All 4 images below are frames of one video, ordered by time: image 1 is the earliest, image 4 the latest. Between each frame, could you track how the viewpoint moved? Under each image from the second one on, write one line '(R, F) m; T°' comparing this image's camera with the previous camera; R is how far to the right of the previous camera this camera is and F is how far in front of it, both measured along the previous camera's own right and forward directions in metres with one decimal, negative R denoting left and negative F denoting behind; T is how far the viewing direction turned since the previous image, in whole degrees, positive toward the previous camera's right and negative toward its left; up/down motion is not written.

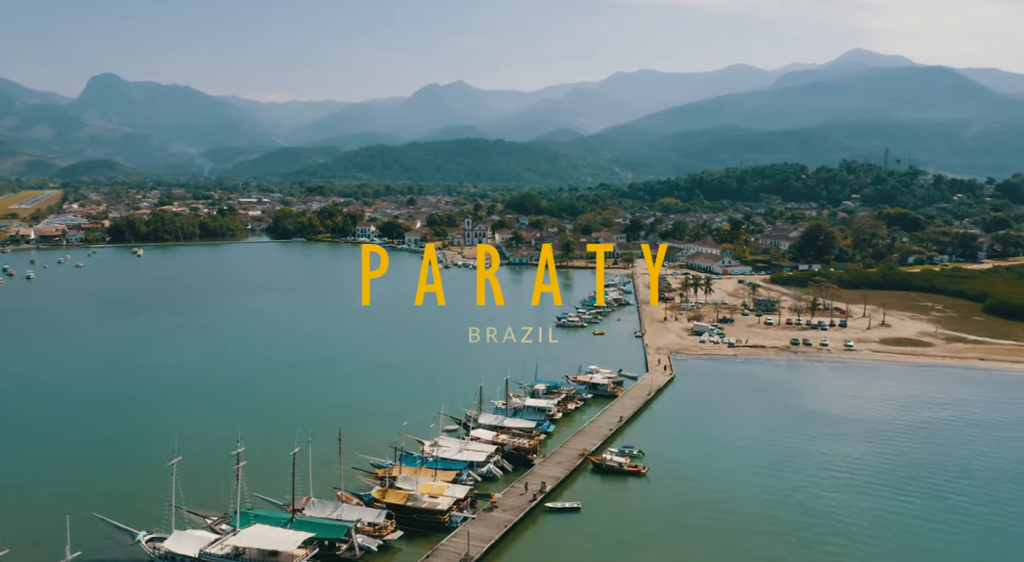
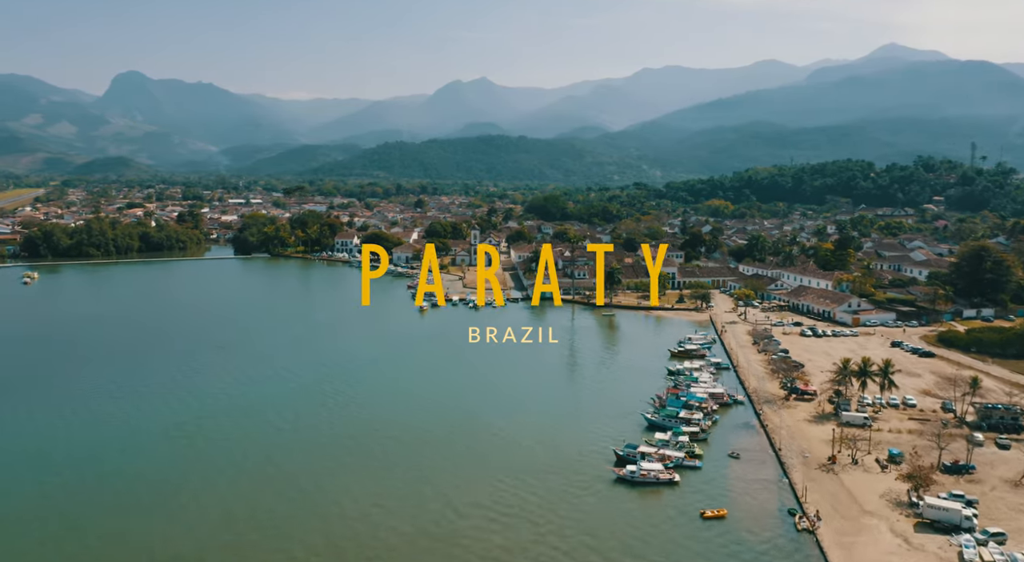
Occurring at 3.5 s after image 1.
(+0.1, +19.4) m; -2°
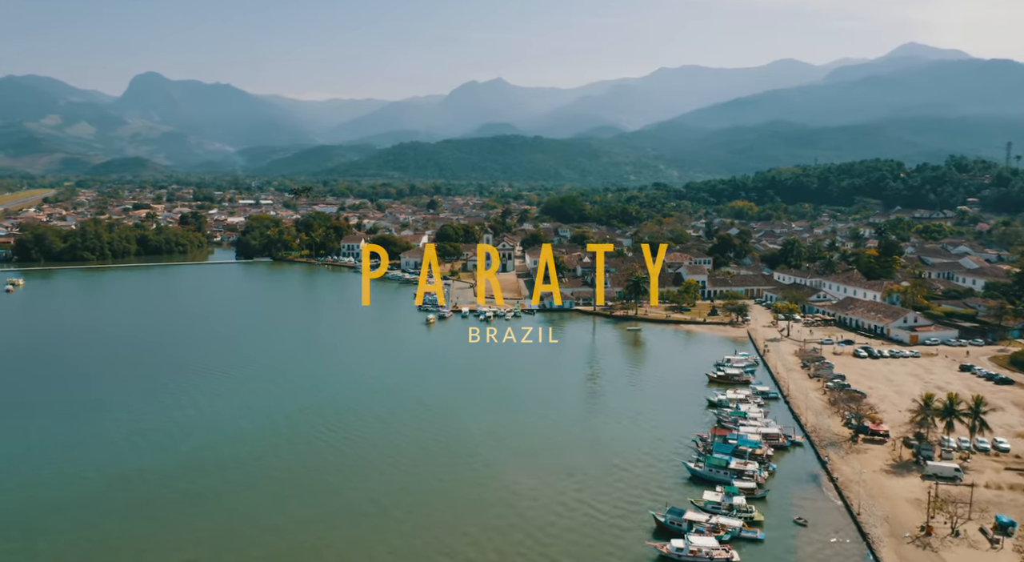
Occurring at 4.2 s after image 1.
(0.0, +3.9) m; -1°
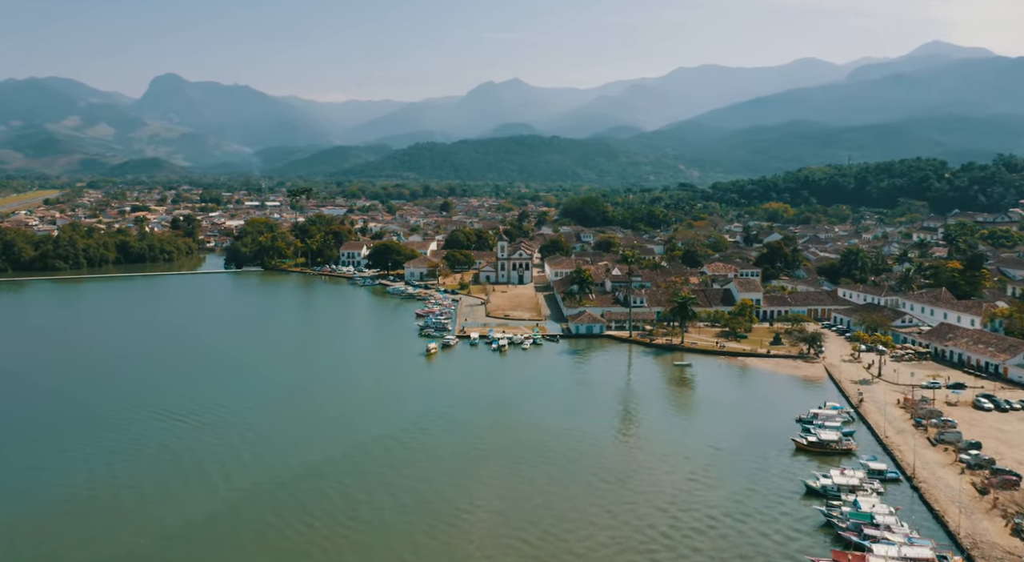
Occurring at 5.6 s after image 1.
(-0.1, +6.9) m; -1°
